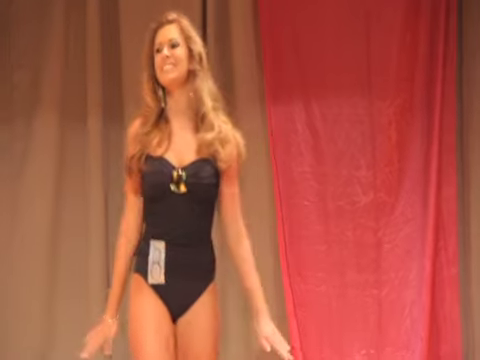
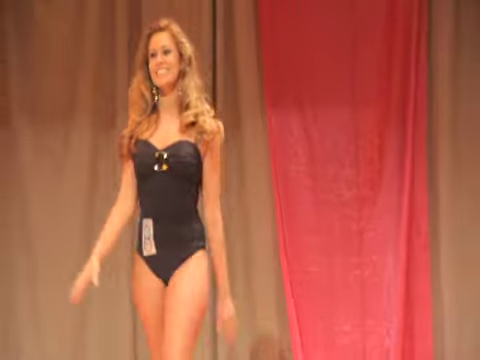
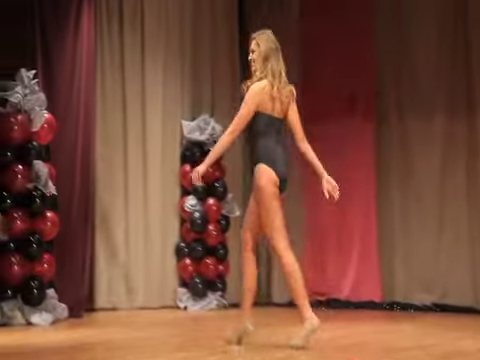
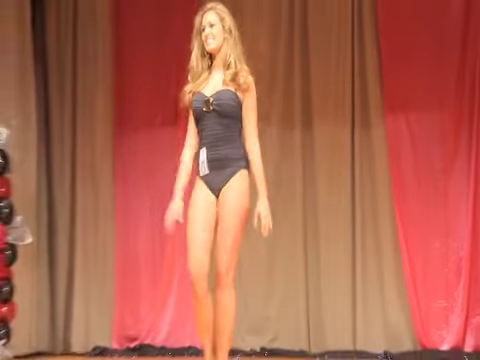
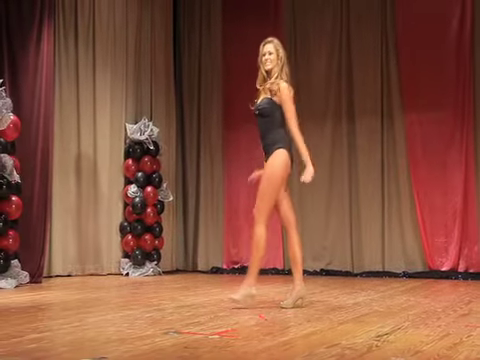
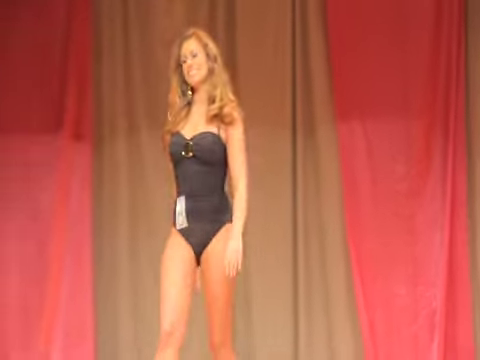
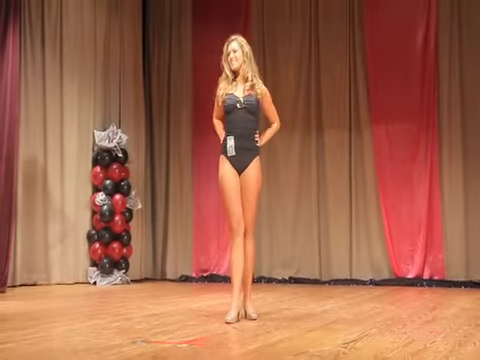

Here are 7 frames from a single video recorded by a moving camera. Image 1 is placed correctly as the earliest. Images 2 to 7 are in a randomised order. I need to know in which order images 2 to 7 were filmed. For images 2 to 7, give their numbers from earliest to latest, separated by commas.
2, 6, 4, 7, 5, 3
